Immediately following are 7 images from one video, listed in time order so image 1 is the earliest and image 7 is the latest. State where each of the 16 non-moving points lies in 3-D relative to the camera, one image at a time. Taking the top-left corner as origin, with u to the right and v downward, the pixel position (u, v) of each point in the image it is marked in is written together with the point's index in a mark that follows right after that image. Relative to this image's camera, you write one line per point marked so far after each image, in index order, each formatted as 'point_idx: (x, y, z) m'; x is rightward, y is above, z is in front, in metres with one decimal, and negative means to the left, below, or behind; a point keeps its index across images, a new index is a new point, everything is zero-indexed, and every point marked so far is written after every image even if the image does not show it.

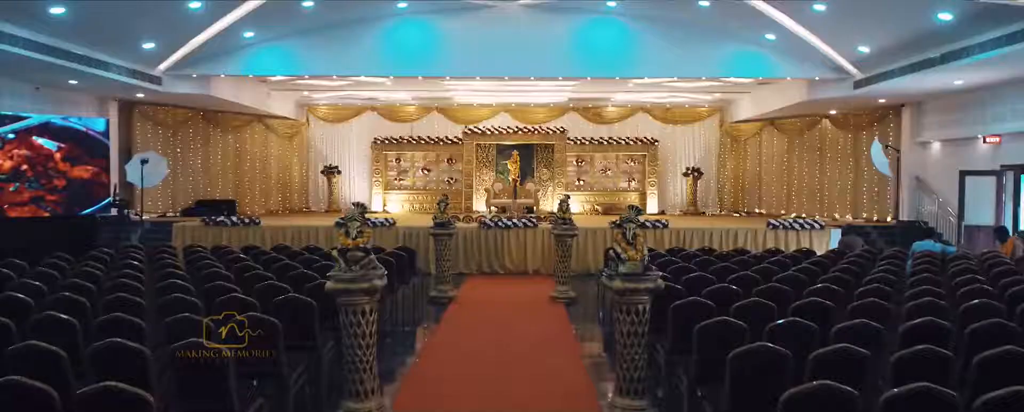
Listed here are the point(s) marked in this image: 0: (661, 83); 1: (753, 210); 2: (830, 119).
0: (+3.2, +2.7, +14.0) m
1: (+6.2, -0.1, +16.5) m
2: (+7.2, +2.0, +14.7) m
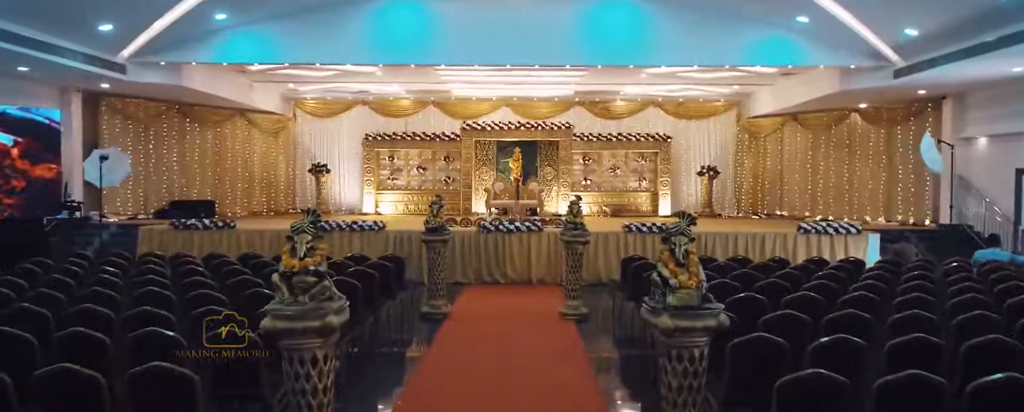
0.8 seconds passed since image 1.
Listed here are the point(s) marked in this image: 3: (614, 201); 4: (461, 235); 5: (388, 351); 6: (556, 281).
0: (+3.2, +2.6, +12.9) m
1: (+6.2, -0.1, +15.3) m
2: (+7.2, +1.9, +13.5) m
3: (+2.5, +0.1, +15.7) m
4: (-0.8, -0.5, +10.9) m
5: (-1.3, -1.5, +6.9) m
6: (+0.7, -1.2, +10.8) m
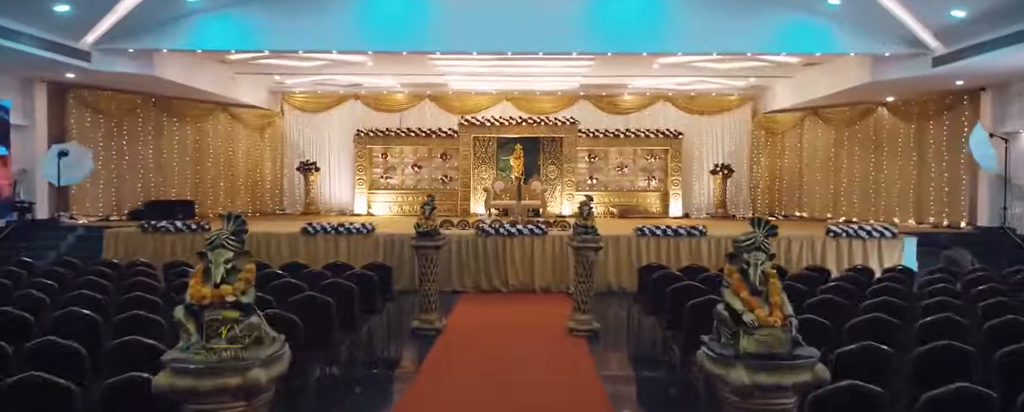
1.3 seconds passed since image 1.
0: (+3.3, +2.6, +11.9) m
1: (+6.2, -0.2, +14.3) m
2: (+7.2, +1.9, +12.6) m
3: (+2.5, +0.1, +14.7) m
4: (-0.8, -0.5, +9.9) m
5: (-1.3, -1.6, +6.0) m
6: (+0.8, -1.3, +9.9) m
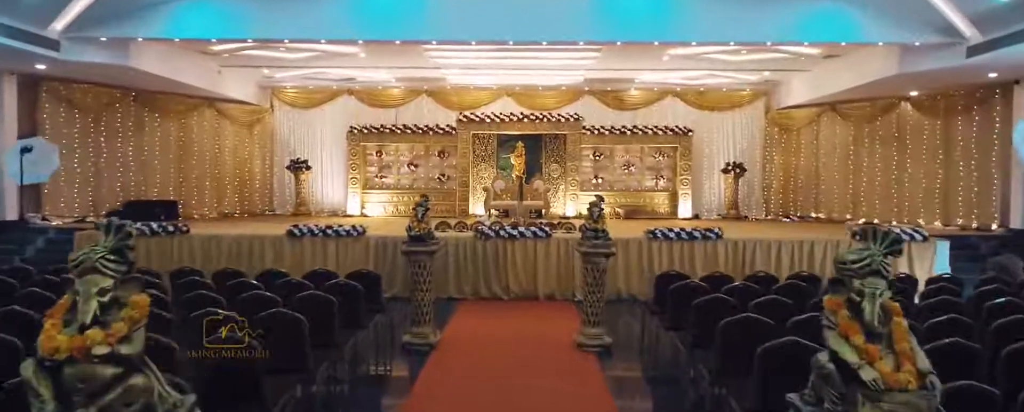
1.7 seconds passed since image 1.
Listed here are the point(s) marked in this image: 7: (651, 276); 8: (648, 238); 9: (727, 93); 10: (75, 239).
0: (+3.3, +2.6, +11.2) m
1: (+6.2, -0.2, +13.6) m
2: (+7.3, +1.9, +11.9) m
3: (+2.5, +0.1, +14.0) m
4: (-0.8, -0.5, +9.2) m
5: (-1.3, -1.6, +5.3) m
6: (+0.8, -1.3, +9.1) m
7: (+1.9, -1.0, +9.1) m
8: (+1.9, -0.4, +9.1) m
9: (+4.6, +2.4, +14.0) m
10: (-6.3, -0.5, +9.3) m
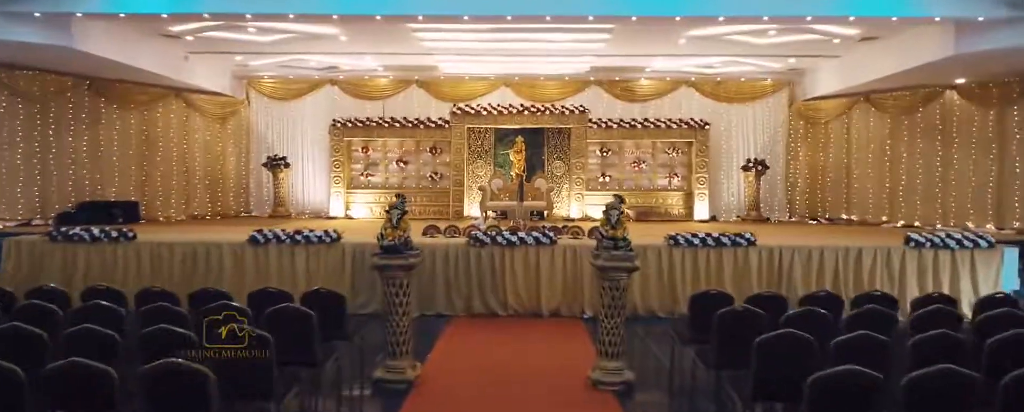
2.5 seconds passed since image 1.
0: (+3.3, +2.6, +9.9) m
1: (+6.2, -0.2, +12.3) m
2: (+7.2, +1.9, +10.6) m
3: (+2.5, +0.1, +12.7) m
4: (-0.8, -0.5, +7.9) m
5: (-1.3, -1.6, +4.0) m
6: (+0.8, -1.3, +7.9) m
7: (+1.9, -1.0, +7.8) m
8: (+1.9, -0.5, +7.8) m
9: (+4.6, +2.4, +12.8) m
10: (-6.3, -0.5, +8.0) m
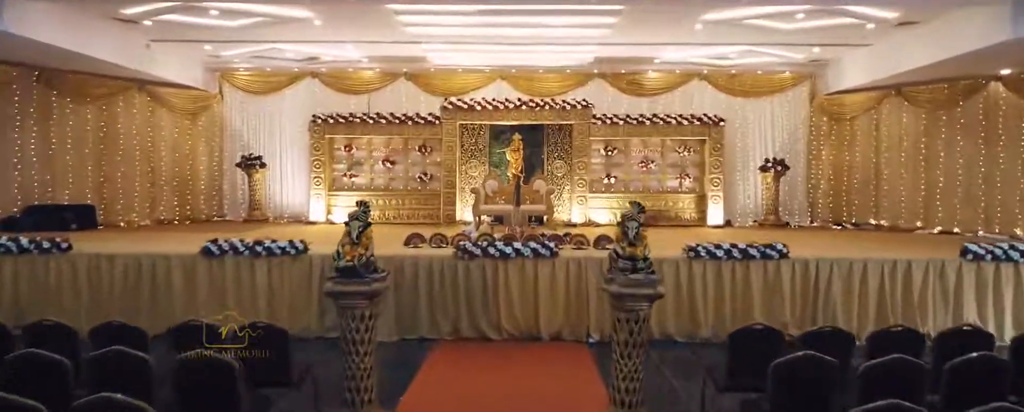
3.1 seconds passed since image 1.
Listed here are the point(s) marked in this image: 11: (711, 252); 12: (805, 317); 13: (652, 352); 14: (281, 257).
0: (+3.2, +2.5, +8.8) m
1: (+6.2, -0.2, +11.3) m
2: (+7.2, +1.8, +9.5) m
3: (+2.4, 0.0, +11.6) m
4: (-0.9, -0.6, +6.8) m
5: (-1.4, -1.6, +2.9) m
6: (+0.7, -1.4, +6.8) m
7: (+1.8, -1.1, +6.8) m
8: (+1.8, -0.5, +6.8) m
9: (+4.6, +2.4, +11.7) m
10: (-6.3, -0.6, +7.0) m
11: (+2.1, -0.5, +6.7) m
12: (+3.1, -1.2, +6.8) m
13: (+1.4, -1.4, +6.5) m
14: (-2.4, -0.5, +6.8) m
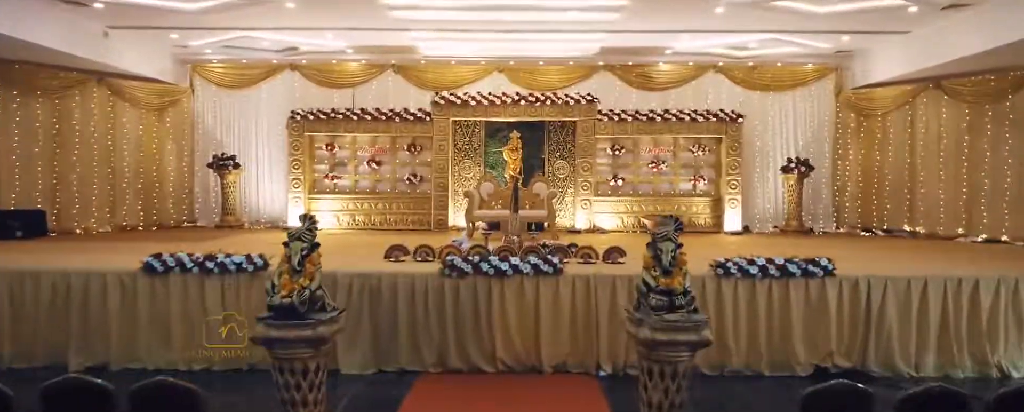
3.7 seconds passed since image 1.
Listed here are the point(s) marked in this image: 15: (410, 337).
0: (+3.2, +2.4, +7.8) m
1: (+6.1, -0.3, +10.3) m
2: (+7.1, +1.8, +8.5) m
3: (+2.4, -0.1, +10.6) m
4: (-0.9, -0.7, +5.8) m
5: (-1.4, -1.7, +1.9) m
6: (+0.7, -1.4, +5.8) m
7: (+1.8, -1.1, +5.7) m
8: (+1.8, -0.6, +5.7) m
9: (+4.5, +2.3, +10.7) m
10: (-6.4, -0.6, +5.9) m
11: (+2.0, -0.6, +5.7) m
12: (+3.0, -1.2, +5.8) m
13: (+1.4, -1.5, +5.4) m
14: (-2.4, -0.6, +5.8) m
15: (-0.9, -1.2, +5.8) m
